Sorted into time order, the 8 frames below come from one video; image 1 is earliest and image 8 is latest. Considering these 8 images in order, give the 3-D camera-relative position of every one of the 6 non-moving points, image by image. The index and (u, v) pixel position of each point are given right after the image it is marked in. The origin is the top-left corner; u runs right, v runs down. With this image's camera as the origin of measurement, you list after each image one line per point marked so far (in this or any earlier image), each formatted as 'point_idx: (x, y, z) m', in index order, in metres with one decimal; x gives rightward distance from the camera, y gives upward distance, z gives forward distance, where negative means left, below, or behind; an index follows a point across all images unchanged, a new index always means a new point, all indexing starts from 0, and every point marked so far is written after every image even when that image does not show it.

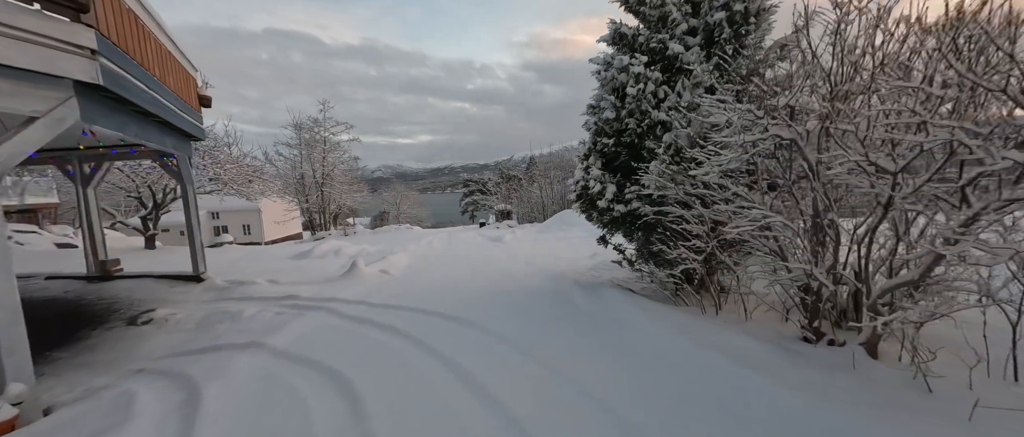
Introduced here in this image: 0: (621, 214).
0: (+1.4, +0.1, +4.8) m
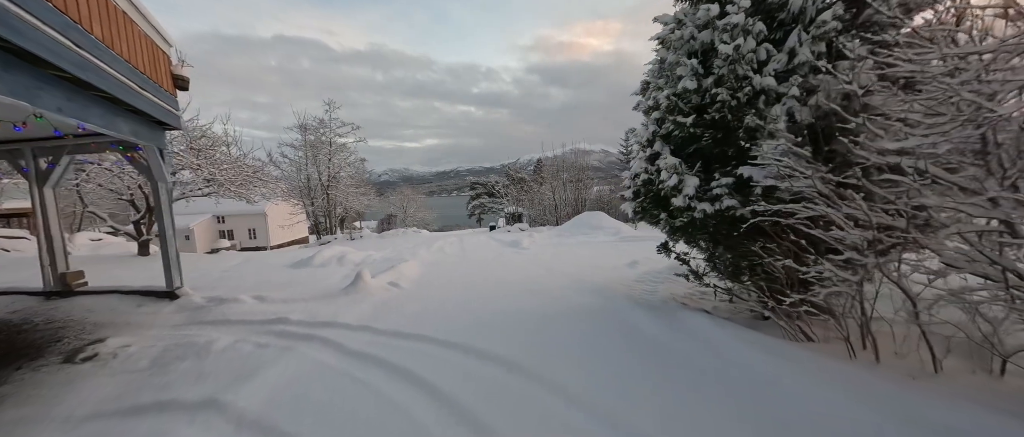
0: (+1.9, 0.0, +3.6) m
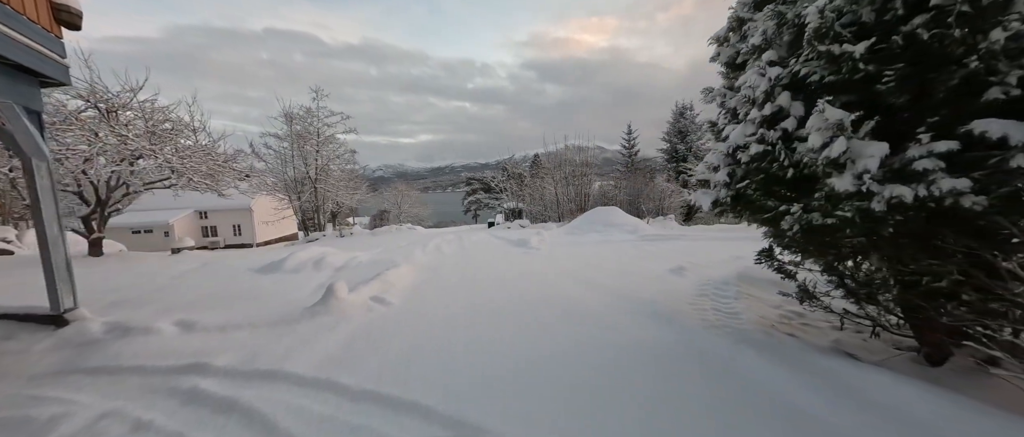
0: (+2.2, +0.1, +2.2) m
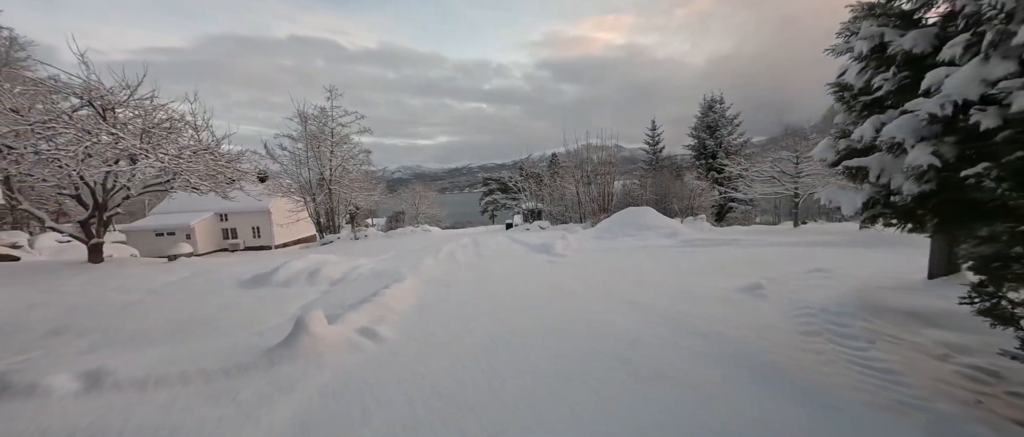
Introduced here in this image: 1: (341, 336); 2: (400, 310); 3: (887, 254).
0: (+2.3, 0.0, +0.8) m
1: (-1.6, -1.1, +3.6) m
2: (-1.3, -1.1, +4.5) m
3: (+6.0, -0.6, +6.2) m
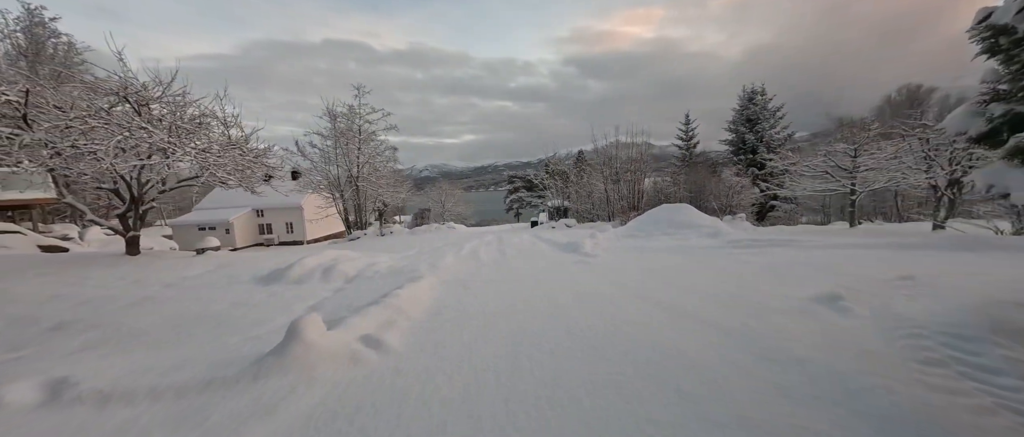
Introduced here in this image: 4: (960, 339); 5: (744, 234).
0: (+2.4, +0.1, +0.1) m
1: (-1.4, -1.0, +3.1) m
2: (-1.1, -1.0, +4.0) m
3: (+6.4, -0.6, +5.2) m
4: (+3.2, -0.9, +2.8) m
5: (+4.9, -0.3, +8.1) m
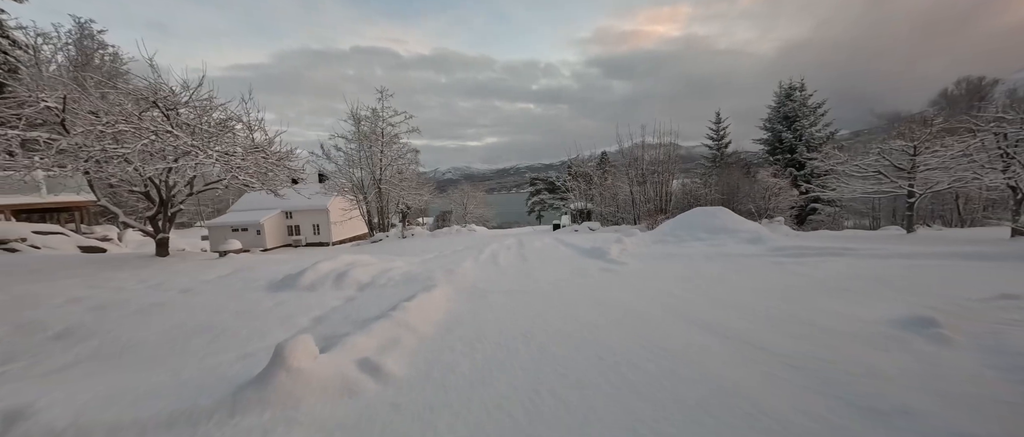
0: (+2.3, 0.0, -0.5) m
1: (-1.2, -1.1, +2.7) m
2: (-0.9, -1.1, +3.6) m
3: (+6.6, -0.6, +4.3) m
4: (+3.4, -0.9, +2.1) m
5: (+5.3, -0.4, +7.3) m
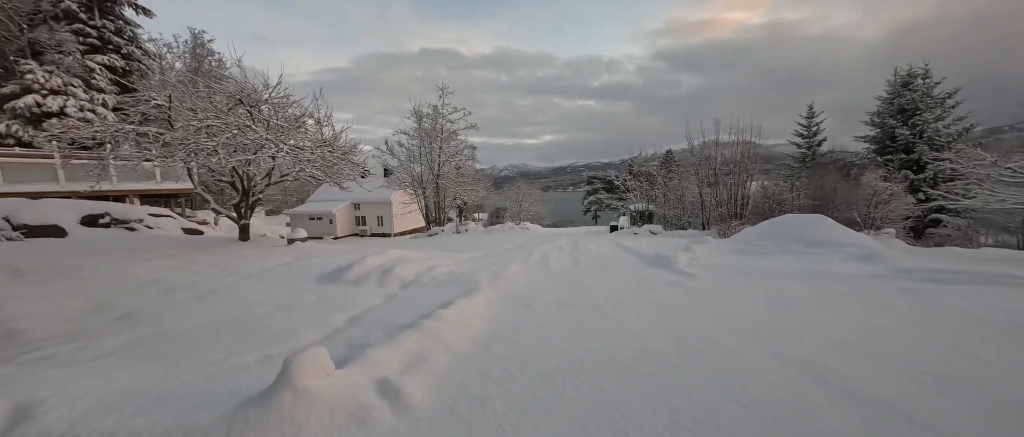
0: (+2.1, -0.1, -1.4) m
1: (-1.0, -1.0, +2.3) m
2: (-0.5, -1.1, +3.2) m
3: (+7.1, -0.9, +2.8) m
4: (+3.5, -1.1, +1.1) m
5: (+6.2, -0.7, +5.9) m
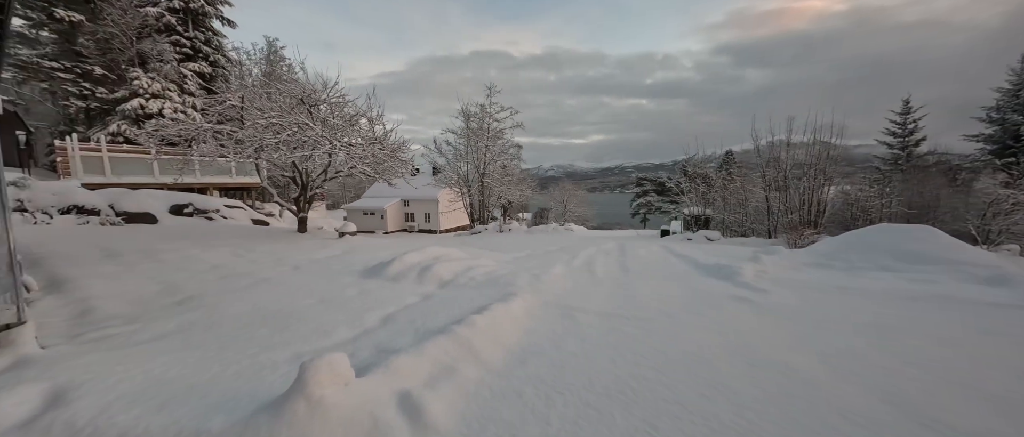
0: (+1.9, -0.2, -1.9) m
1: (-0.8, -1.0, +2.1) m
2: (-0.2, -1.0, +2.9) m
3: (+7.3, -1.1, +1.6) m
4: (+3.5, -1.2, +0.3) m
5: (+6.8, -0.8, +4.8) m
